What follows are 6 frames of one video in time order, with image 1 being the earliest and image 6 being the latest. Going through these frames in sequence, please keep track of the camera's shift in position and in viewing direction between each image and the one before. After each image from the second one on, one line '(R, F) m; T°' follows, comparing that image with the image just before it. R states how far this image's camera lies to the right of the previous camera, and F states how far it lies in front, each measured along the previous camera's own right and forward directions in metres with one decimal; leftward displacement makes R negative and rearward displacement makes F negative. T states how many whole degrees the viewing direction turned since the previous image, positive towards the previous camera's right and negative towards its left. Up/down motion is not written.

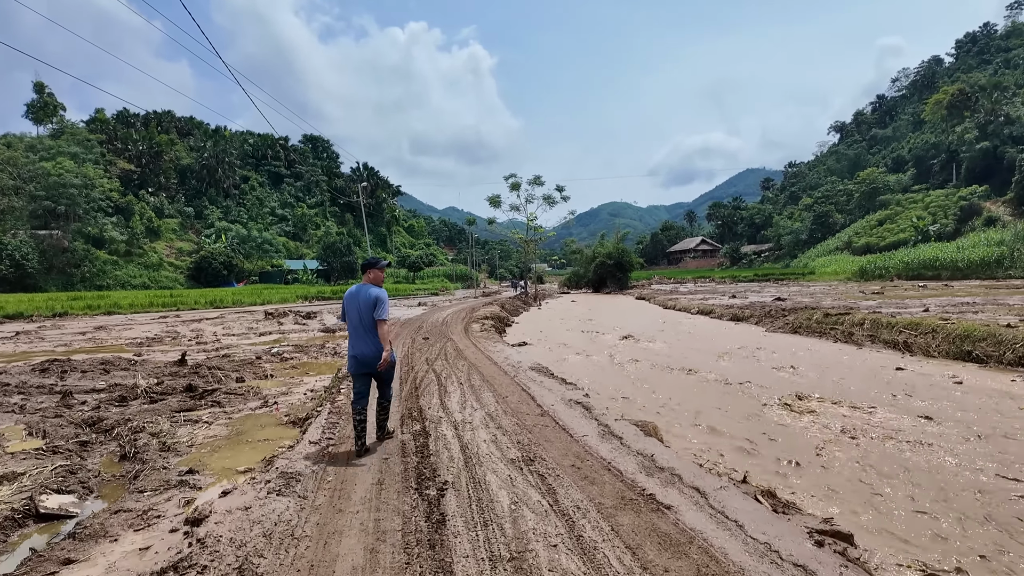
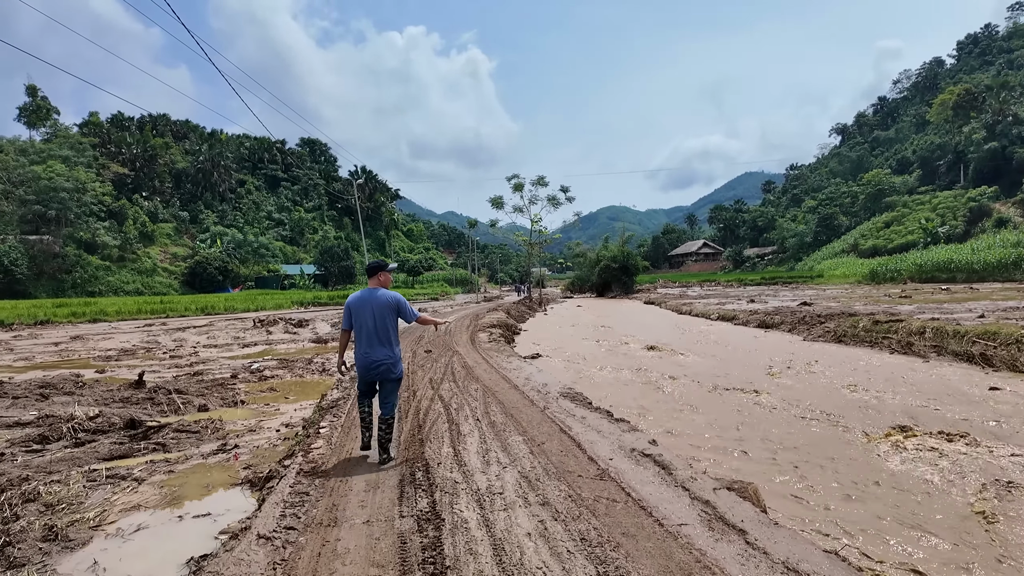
(-0.2, +1.5) m; 0°
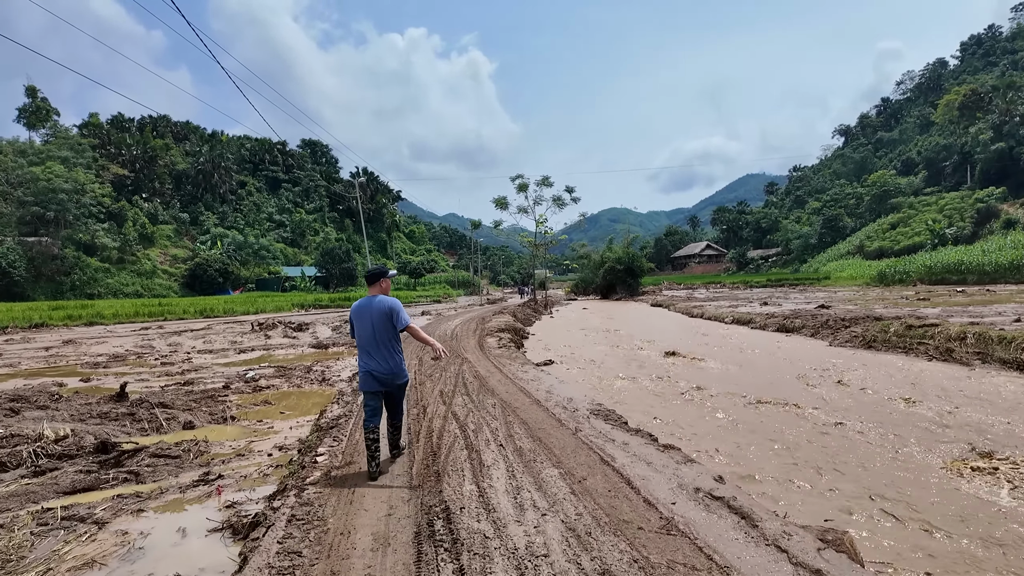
(-0.2, +0.7) m; 0°
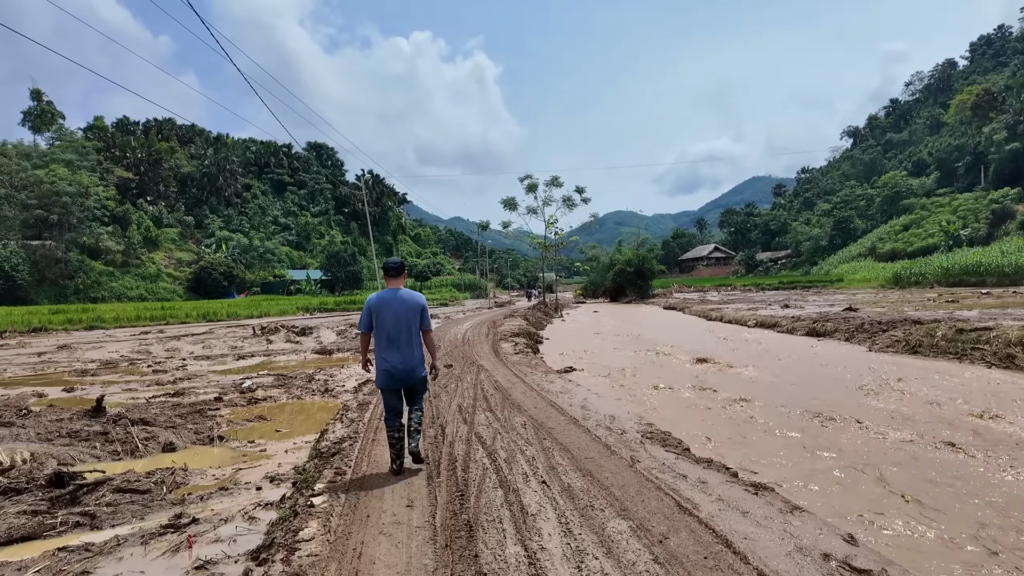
(-0.2, +0.8) m; 0°
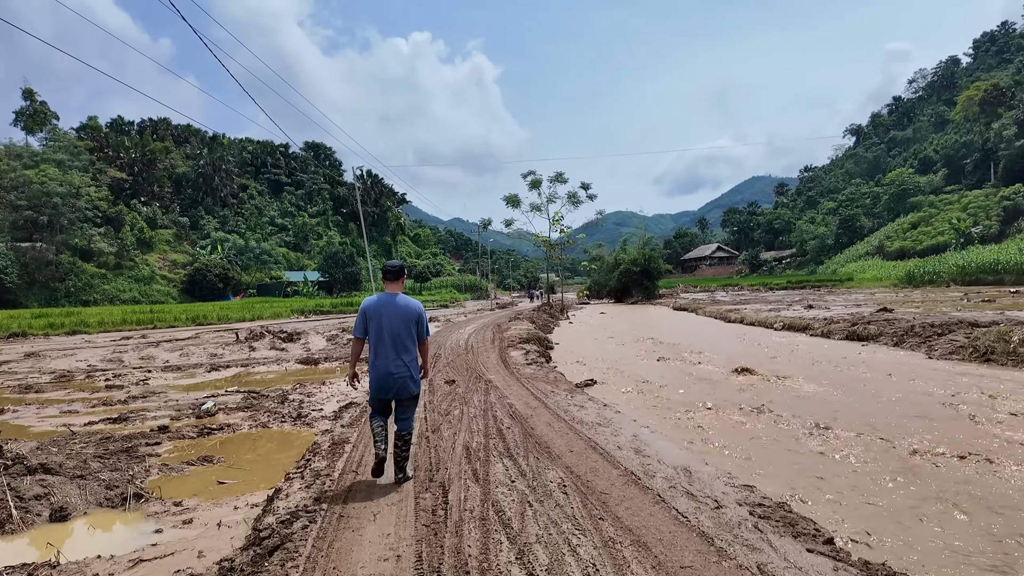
(-0.2, +1.5) m; 0°
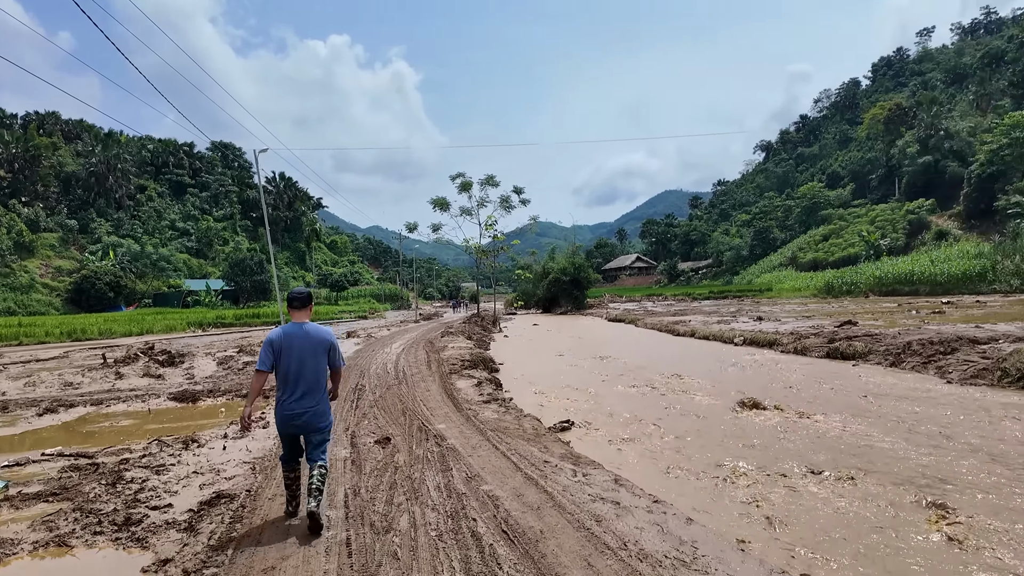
(-0.3, +2.4) m; +7°
